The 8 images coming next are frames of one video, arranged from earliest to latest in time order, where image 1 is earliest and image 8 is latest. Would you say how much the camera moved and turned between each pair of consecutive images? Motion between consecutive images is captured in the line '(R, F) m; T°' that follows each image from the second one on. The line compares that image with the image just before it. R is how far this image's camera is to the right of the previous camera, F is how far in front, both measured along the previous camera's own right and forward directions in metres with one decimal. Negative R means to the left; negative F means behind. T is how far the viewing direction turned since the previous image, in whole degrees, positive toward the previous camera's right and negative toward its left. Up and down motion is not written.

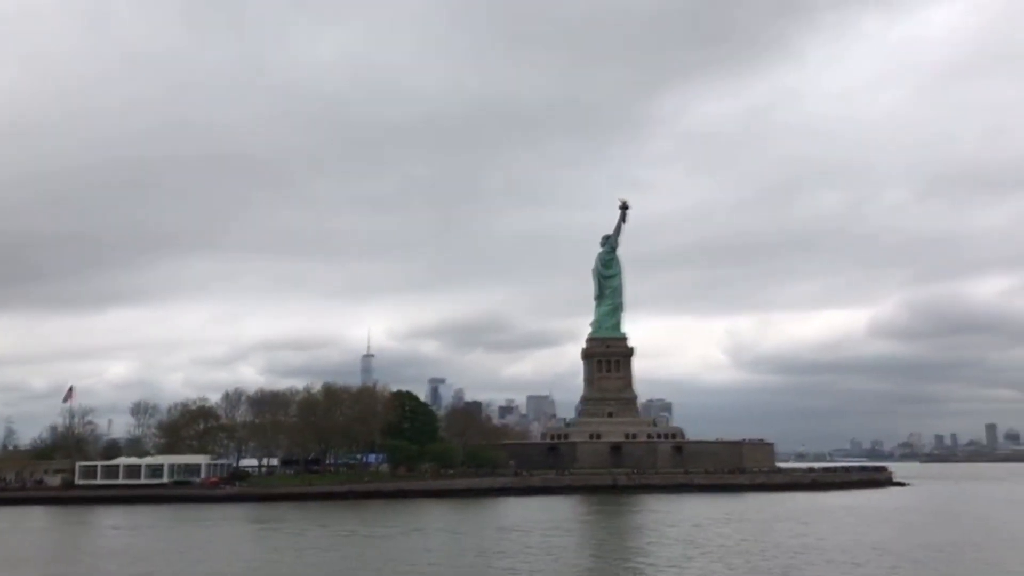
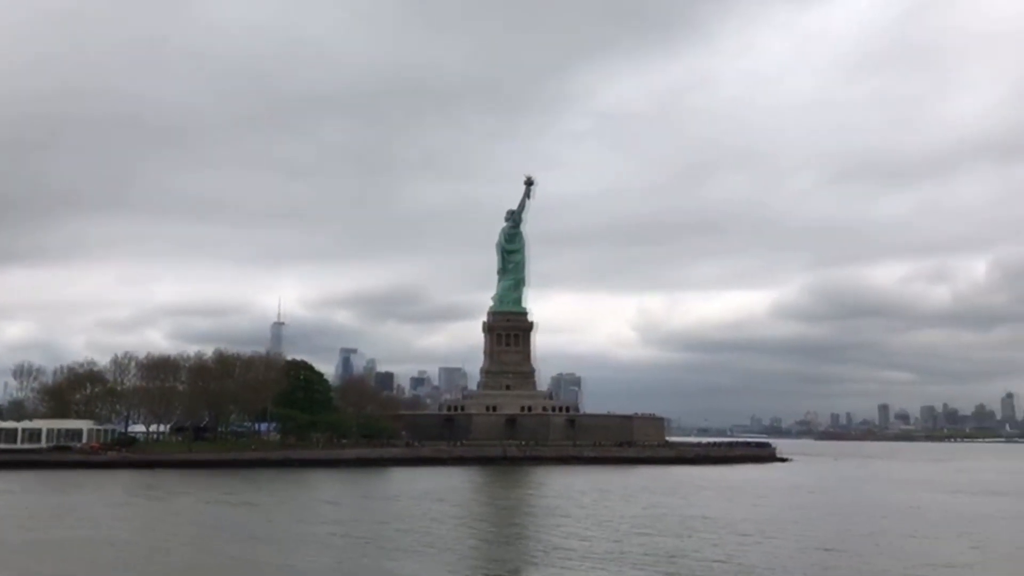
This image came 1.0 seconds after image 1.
(+1.3, -0.4) m; +5°
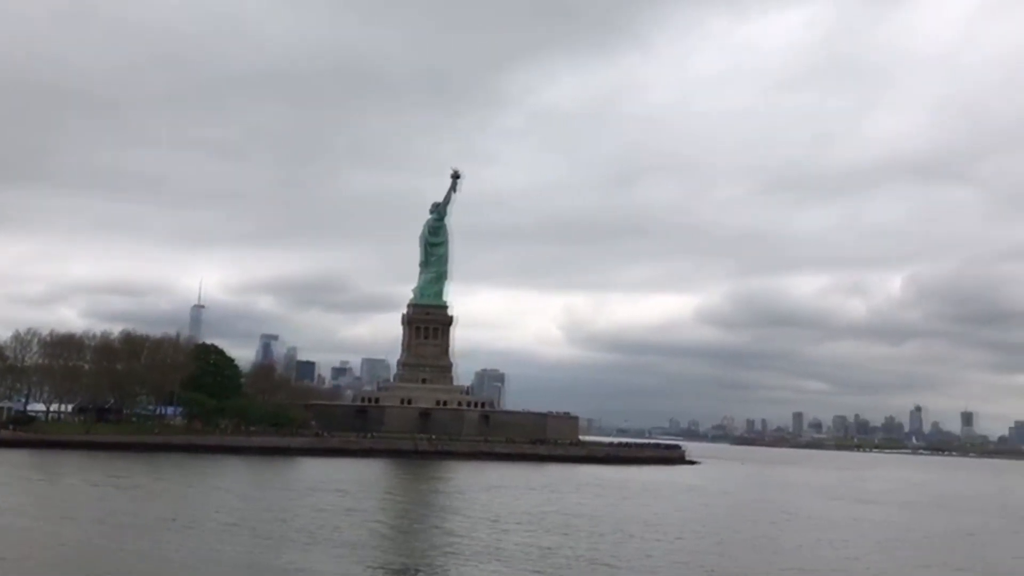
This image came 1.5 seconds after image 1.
(+0.7, +0.1) m; +4°
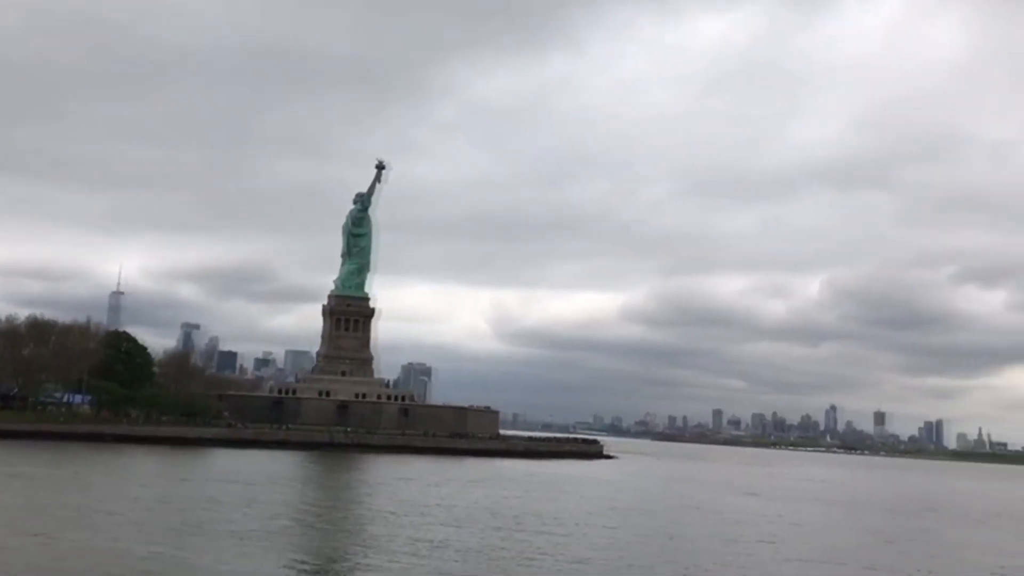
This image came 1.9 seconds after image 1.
(+0.6, 0.0) m; +4°
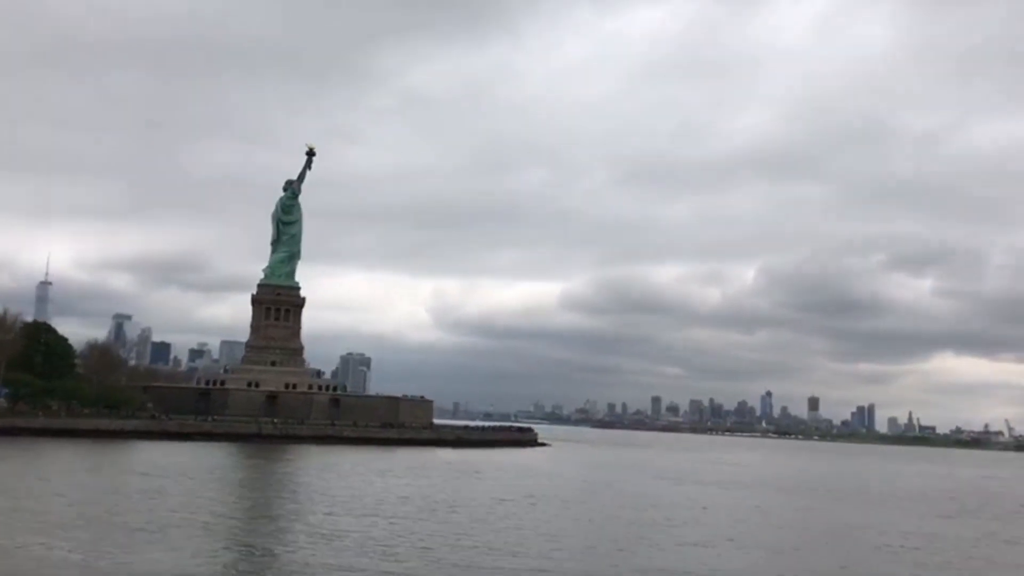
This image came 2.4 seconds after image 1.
(+0.7, +0.3) m; +3°
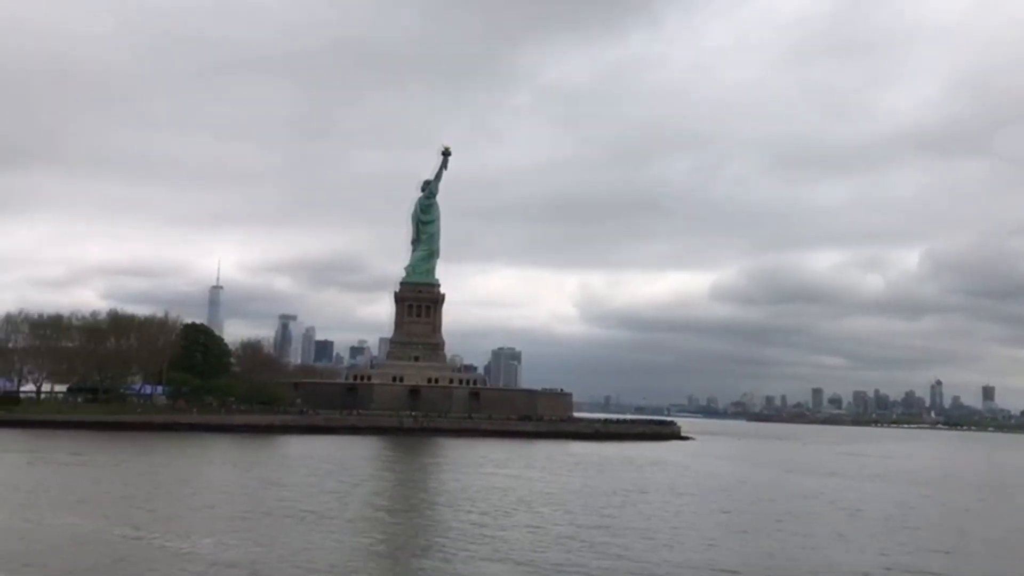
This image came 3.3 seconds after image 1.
(+1.3, +0.3) m; -9°
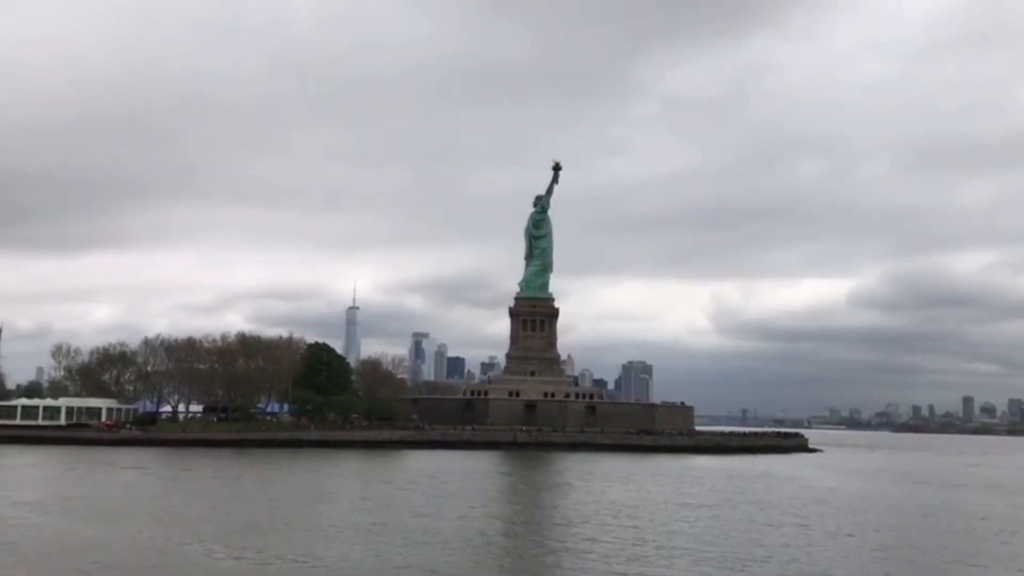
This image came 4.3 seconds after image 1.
(+1.5, +0.1) m; -8°
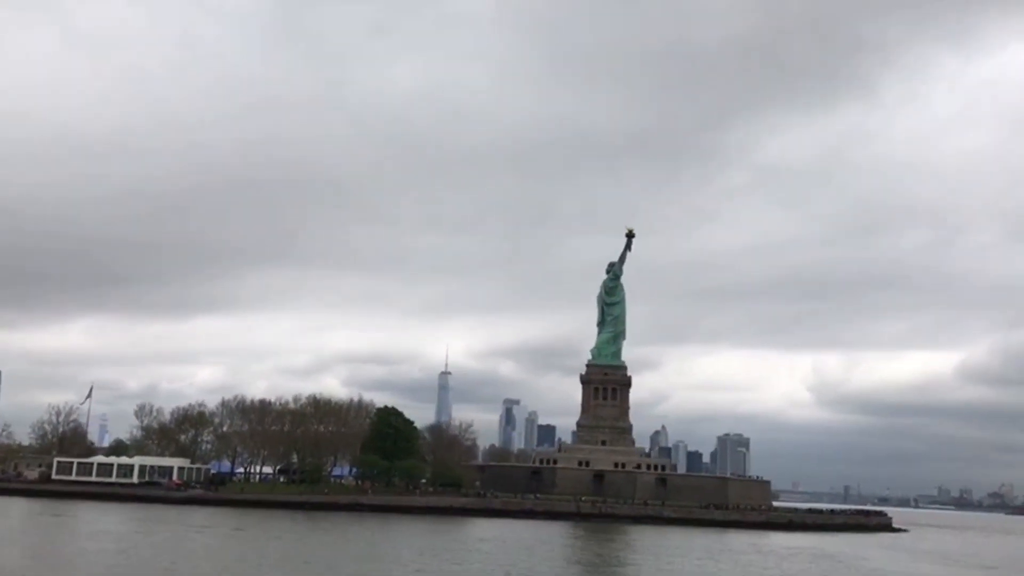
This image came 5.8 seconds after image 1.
(+2.2, +0.1) m; -6°
